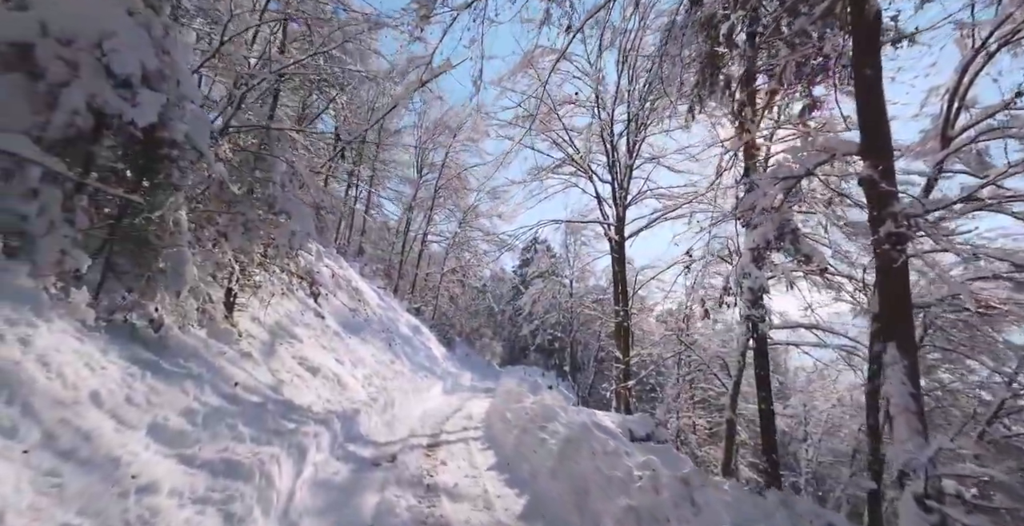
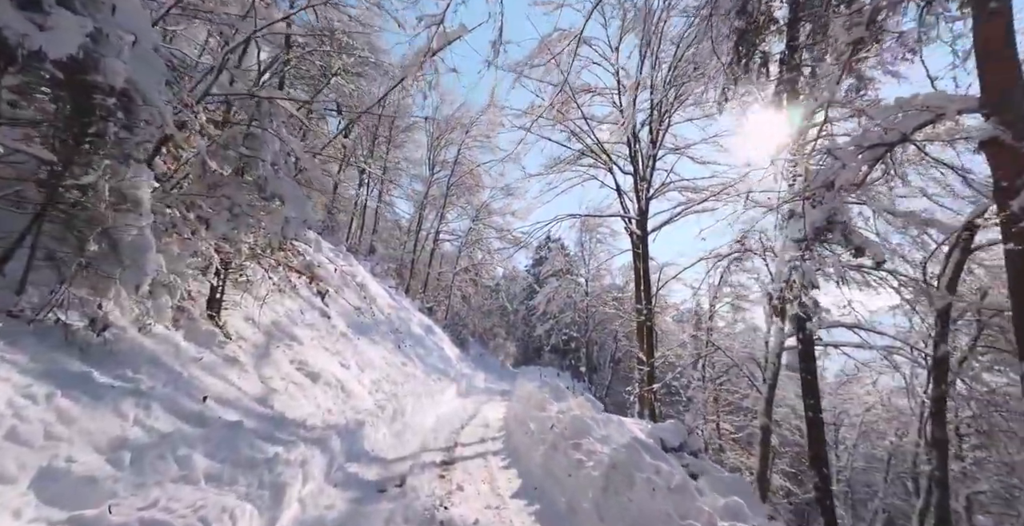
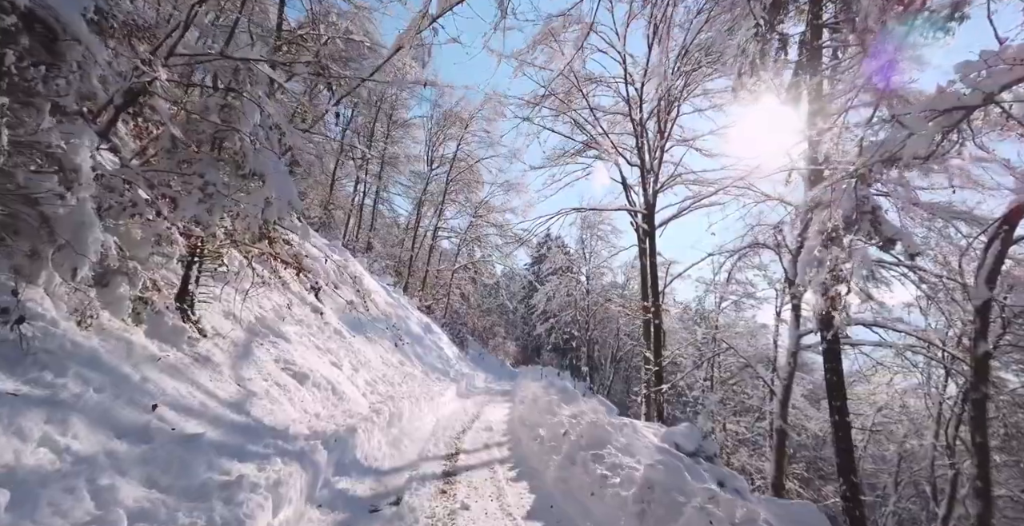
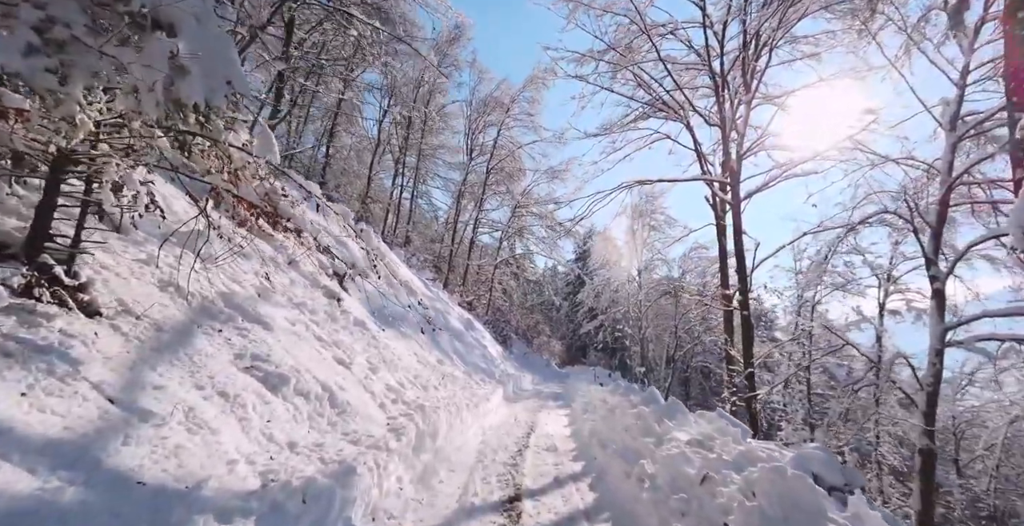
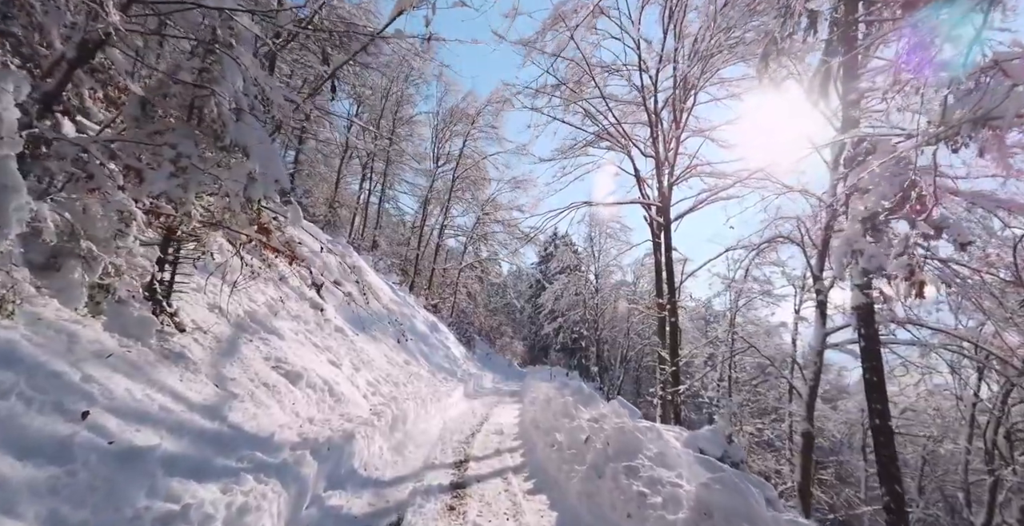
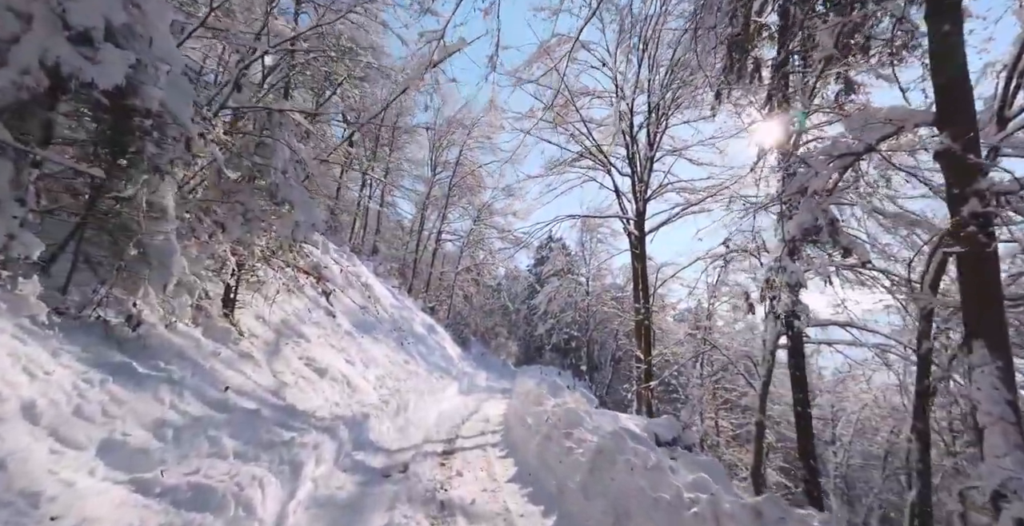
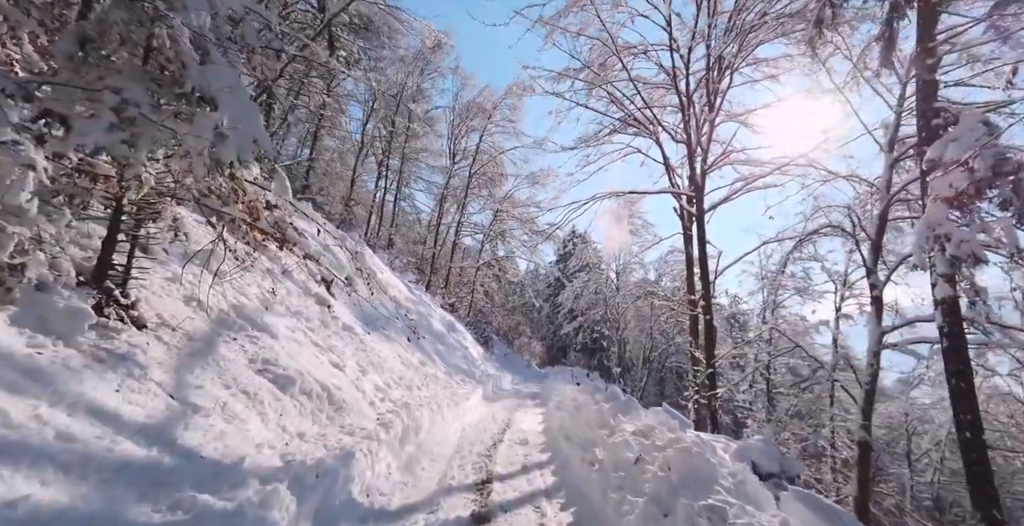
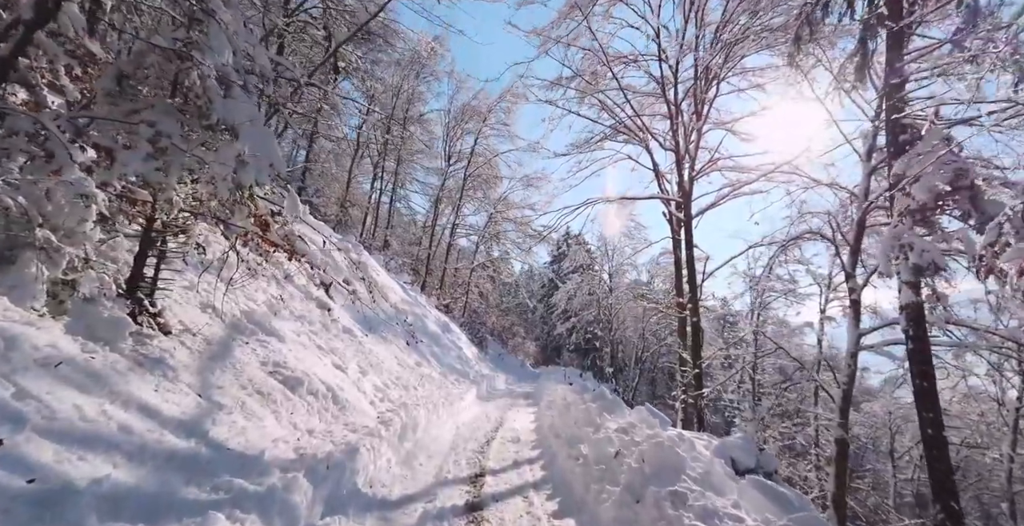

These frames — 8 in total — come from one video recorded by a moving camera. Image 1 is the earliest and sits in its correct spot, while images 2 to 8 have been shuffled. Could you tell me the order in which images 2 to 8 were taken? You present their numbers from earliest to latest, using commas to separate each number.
6, 2, 3, 5, 8, 7, 4
